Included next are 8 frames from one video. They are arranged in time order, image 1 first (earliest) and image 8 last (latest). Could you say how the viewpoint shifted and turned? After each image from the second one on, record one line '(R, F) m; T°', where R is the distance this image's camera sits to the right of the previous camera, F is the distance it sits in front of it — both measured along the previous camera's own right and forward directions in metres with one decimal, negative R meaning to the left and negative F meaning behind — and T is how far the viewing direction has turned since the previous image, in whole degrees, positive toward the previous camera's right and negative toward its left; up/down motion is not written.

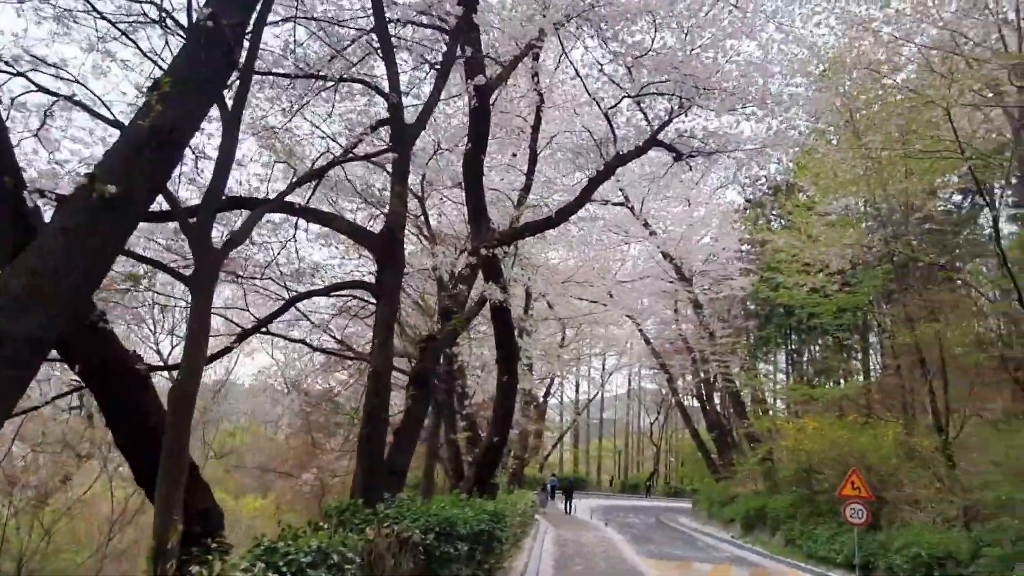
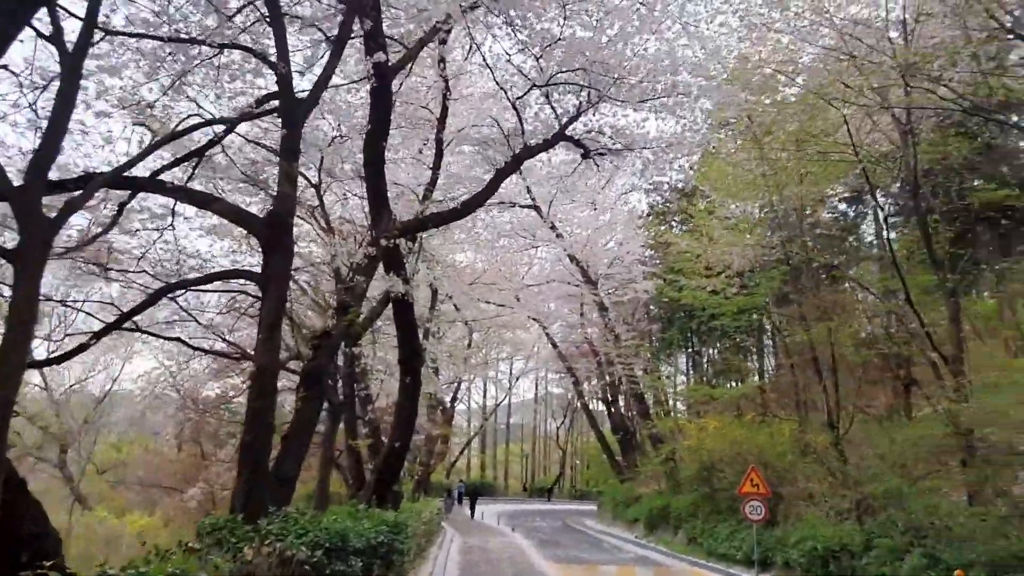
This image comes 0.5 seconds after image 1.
(+0.1, +0.5) m; +7°
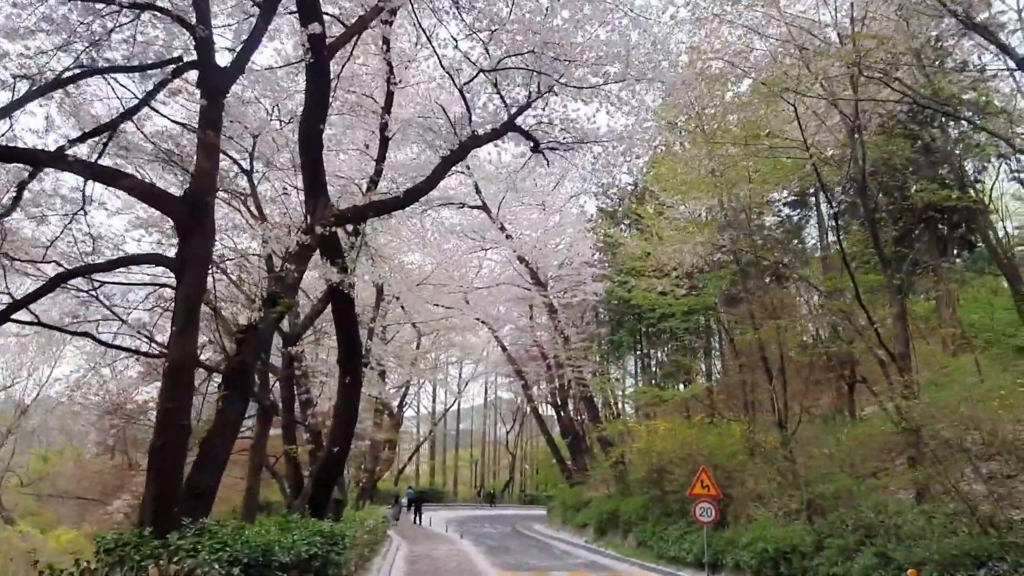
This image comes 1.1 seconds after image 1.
(+0.1, +0.5) m; +4°
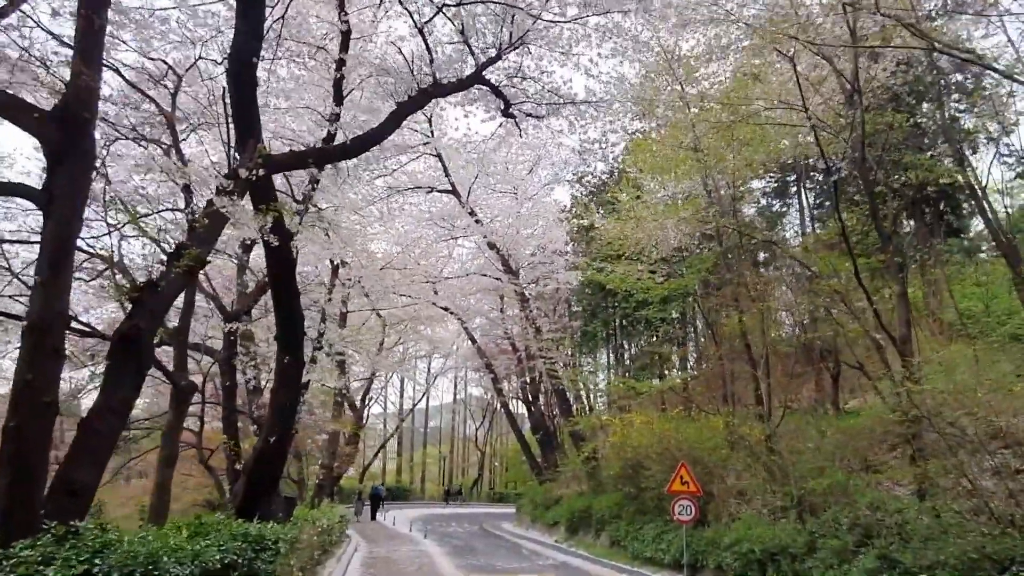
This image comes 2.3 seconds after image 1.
(+0.1, +1.2) m; +2°
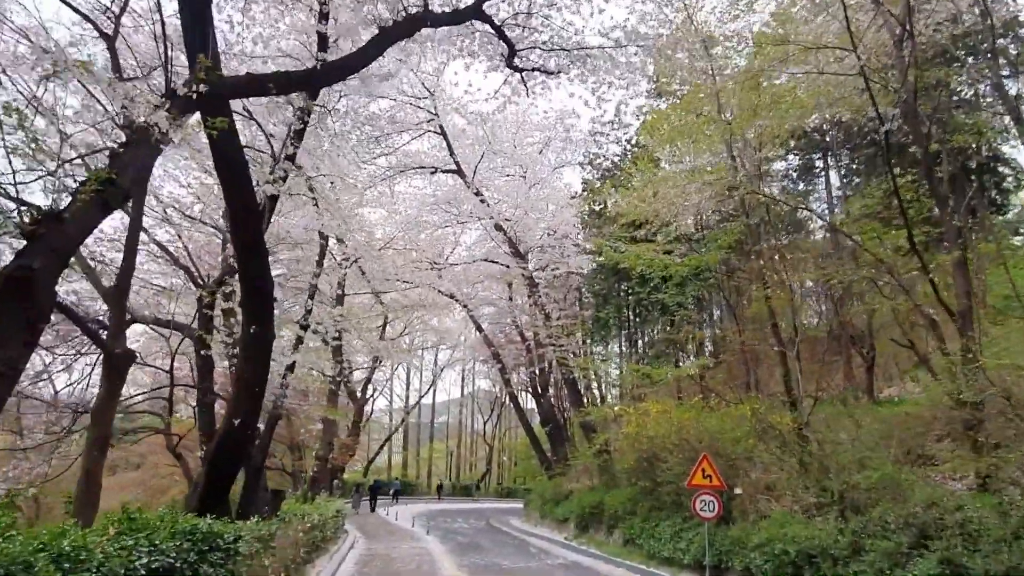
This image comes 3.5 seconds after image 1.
(+0.1, +1.2) m; -1°
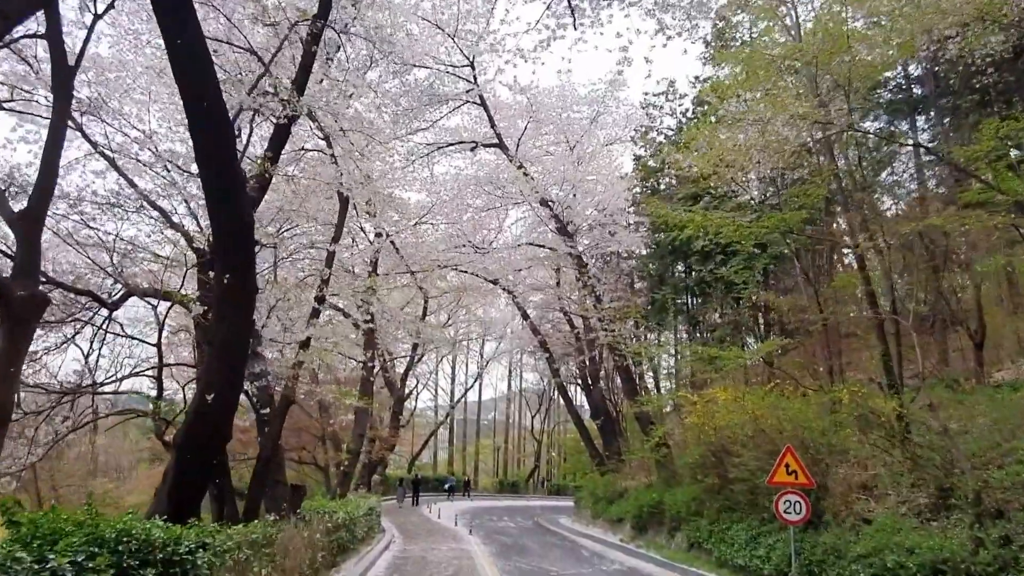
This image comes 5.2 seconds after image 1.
(0.0, +1.7) m; -4°
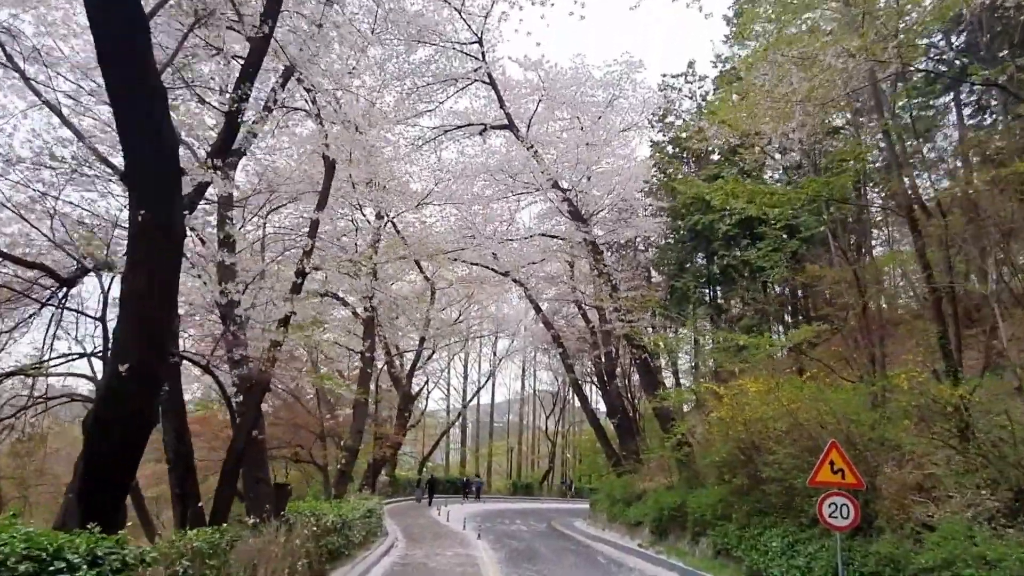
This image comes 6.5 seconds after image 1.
(+0.1, +1.2) m; -1°
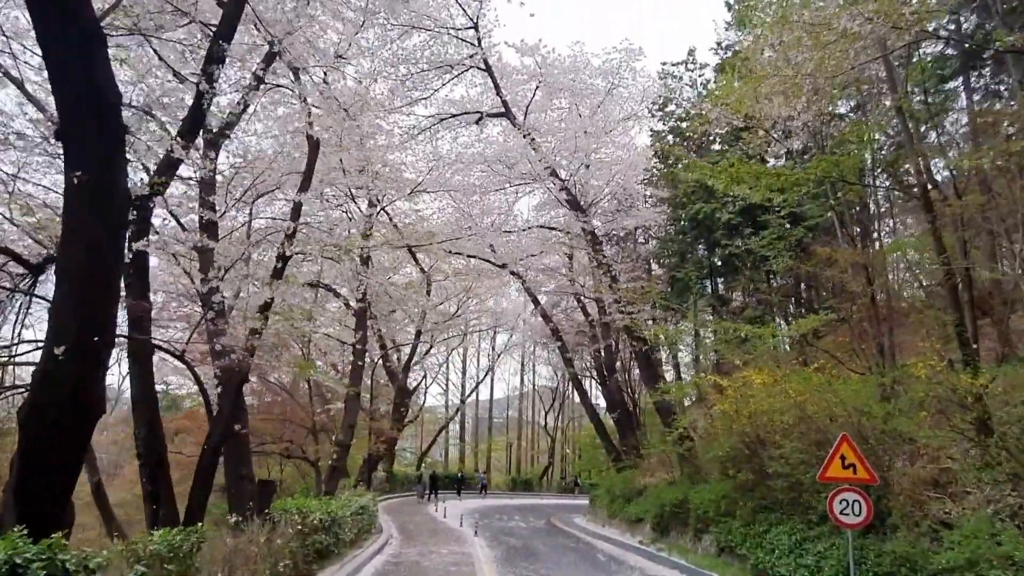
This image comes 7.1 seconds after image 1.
(+0.1, +0.5) m; 0°
